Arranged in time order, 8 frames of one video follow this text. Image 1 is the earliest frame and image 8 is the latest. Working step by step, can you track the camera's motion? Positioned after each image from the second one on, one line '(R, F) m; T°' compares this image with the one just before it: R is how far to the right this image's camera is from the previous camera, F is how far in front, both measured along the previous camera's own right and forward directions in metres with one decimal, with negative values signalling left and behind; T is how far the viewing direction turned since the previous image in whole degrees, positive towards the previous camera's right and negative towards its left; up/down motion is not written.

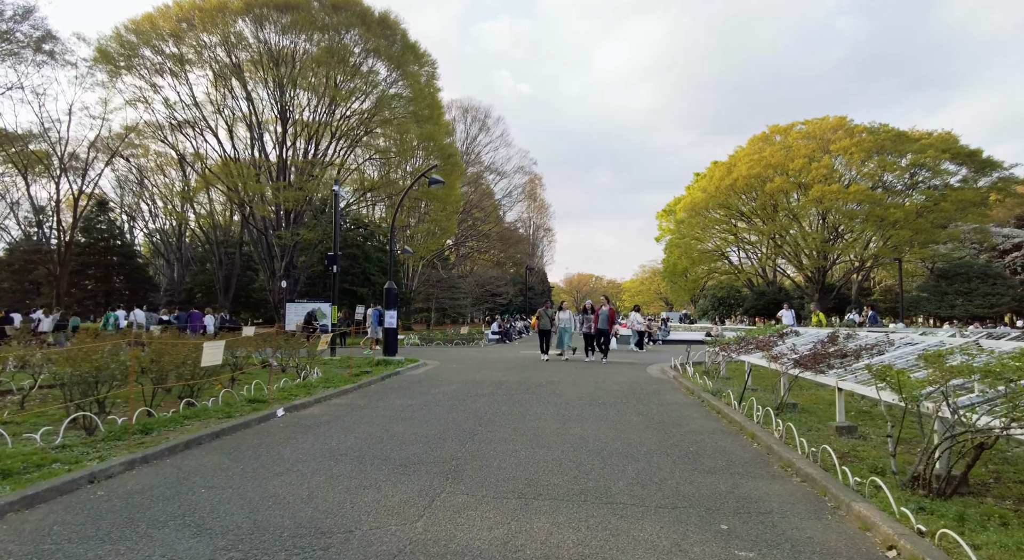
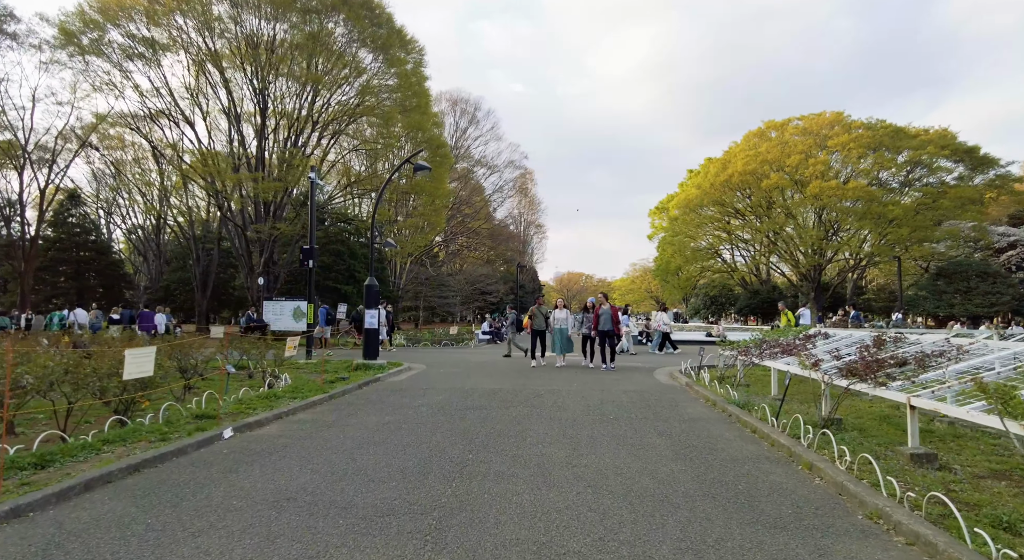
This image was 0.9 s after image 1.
(-0.1, +1.4) m; +1°
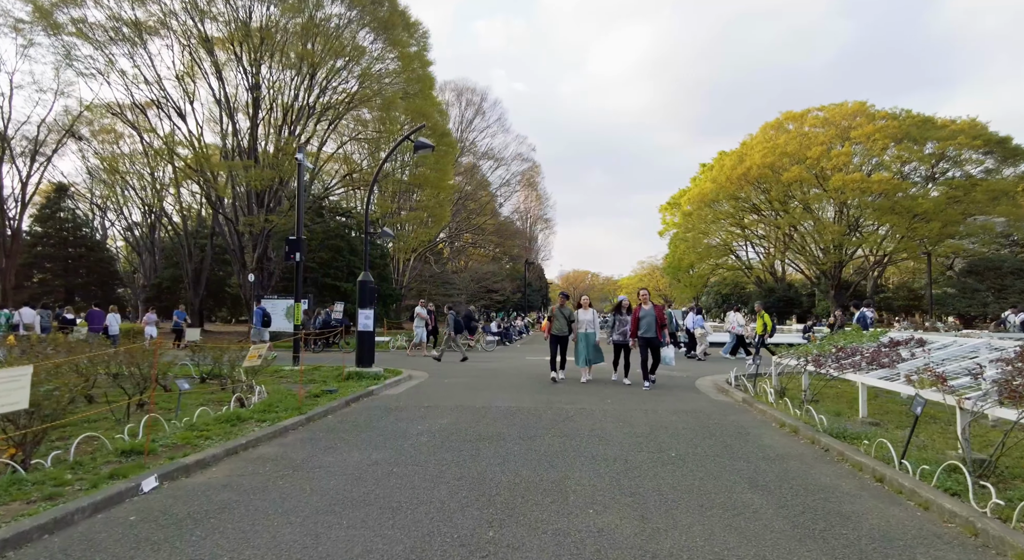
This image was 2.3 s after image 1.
(-0.2, +2.0) m; 0°
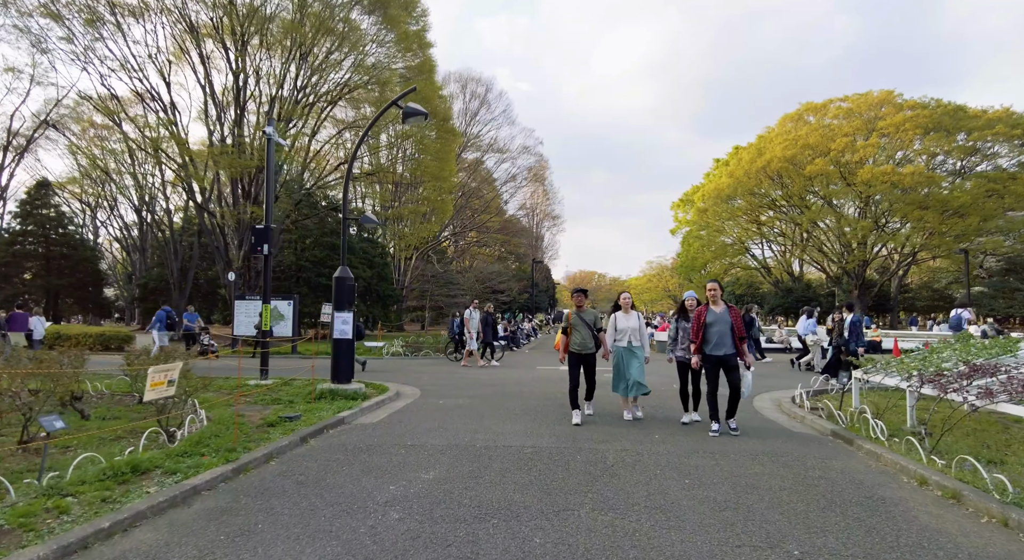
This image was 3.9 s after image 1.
(-0.1, +2.4) m; 0°
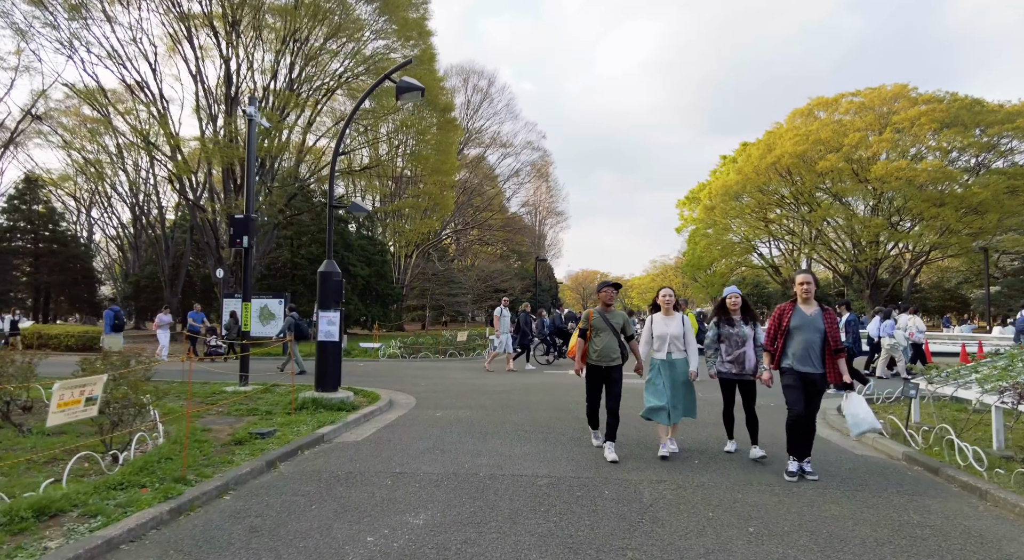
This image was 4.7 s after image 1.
(-0.1, +1.2) m; 0°
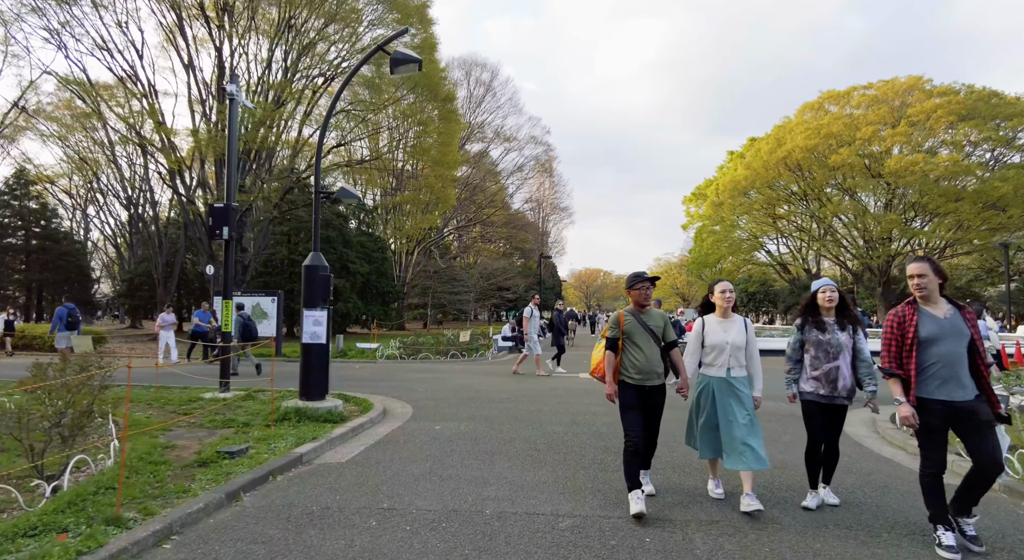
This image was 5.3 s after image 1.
(-0.1, +1.0) m; 0°
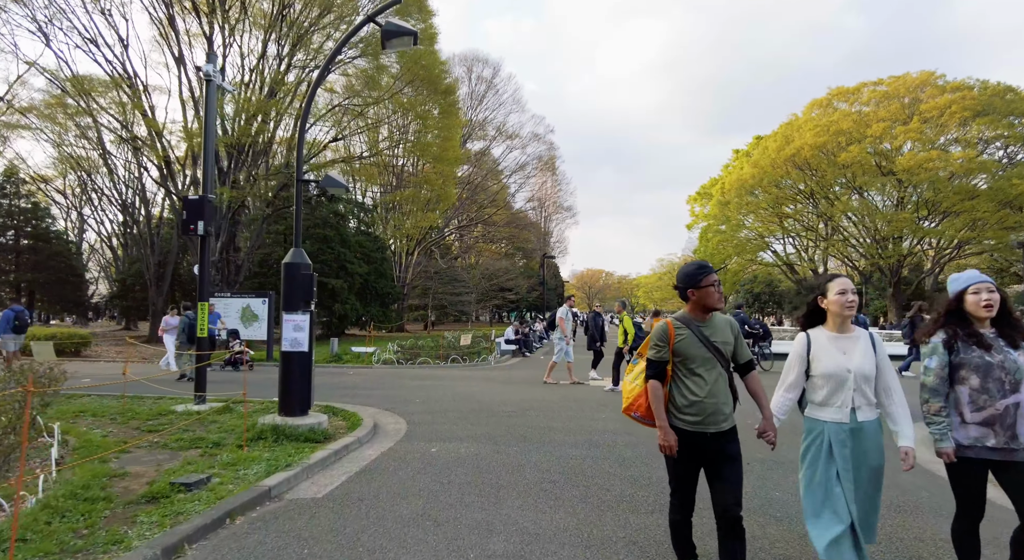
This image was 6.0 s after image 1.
(-0.1, +1.0) m; 0°
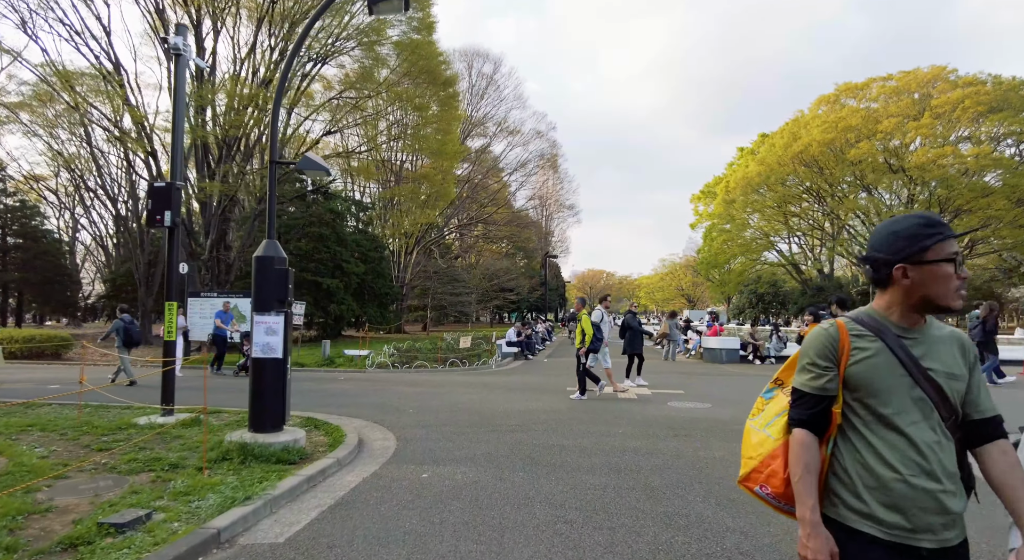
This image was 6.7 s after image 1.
(0.0, +1.0) m; 0°
